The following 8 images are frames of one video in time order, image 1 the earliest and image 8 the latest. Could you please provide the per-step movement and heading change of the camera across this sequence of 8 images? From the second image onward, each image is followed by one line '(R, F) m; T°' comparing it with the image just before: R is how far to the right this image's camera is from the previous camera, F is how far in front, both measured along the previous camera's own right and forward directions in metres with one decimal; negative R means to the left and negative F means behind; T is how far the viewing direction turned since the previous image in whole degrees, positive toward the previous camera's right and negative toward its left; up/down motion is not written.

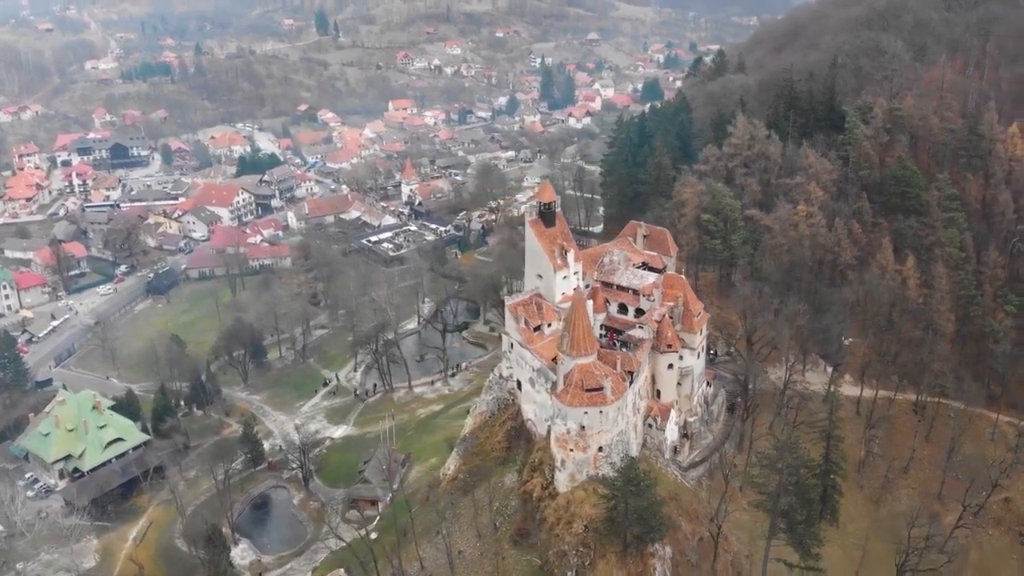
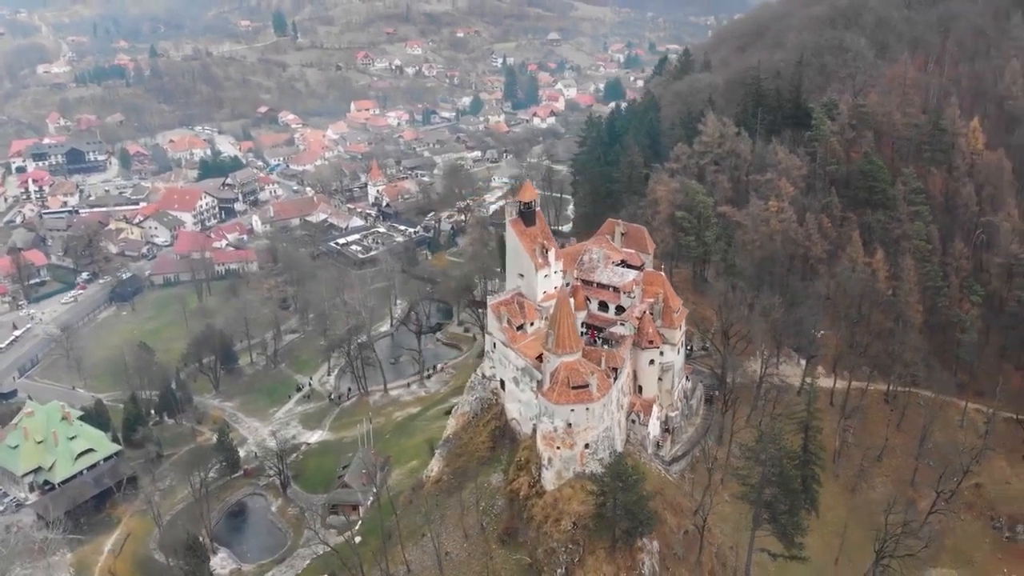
(-0.8, +0.1) m; +3°
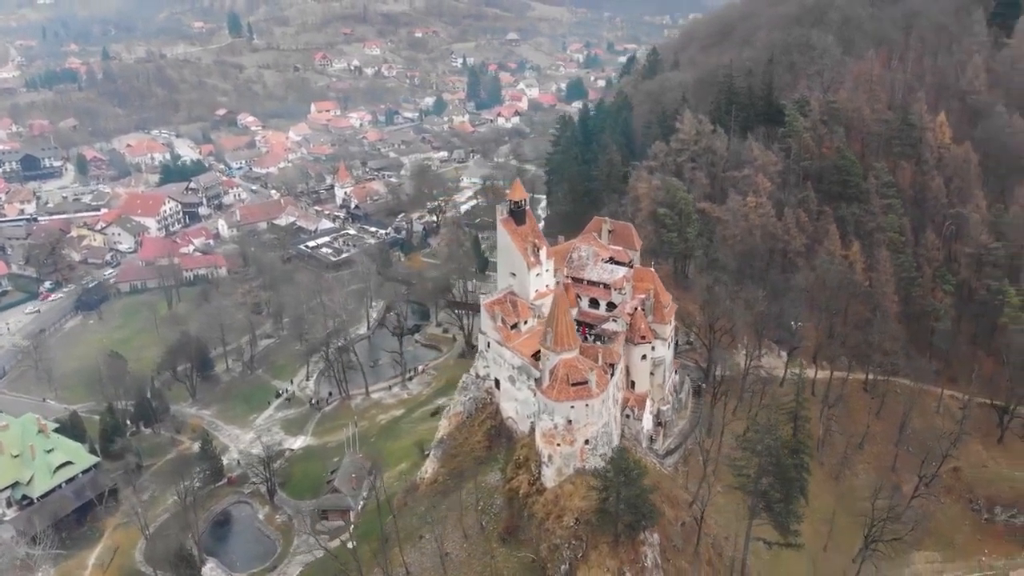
(-1.4, 0.0) m; +3°
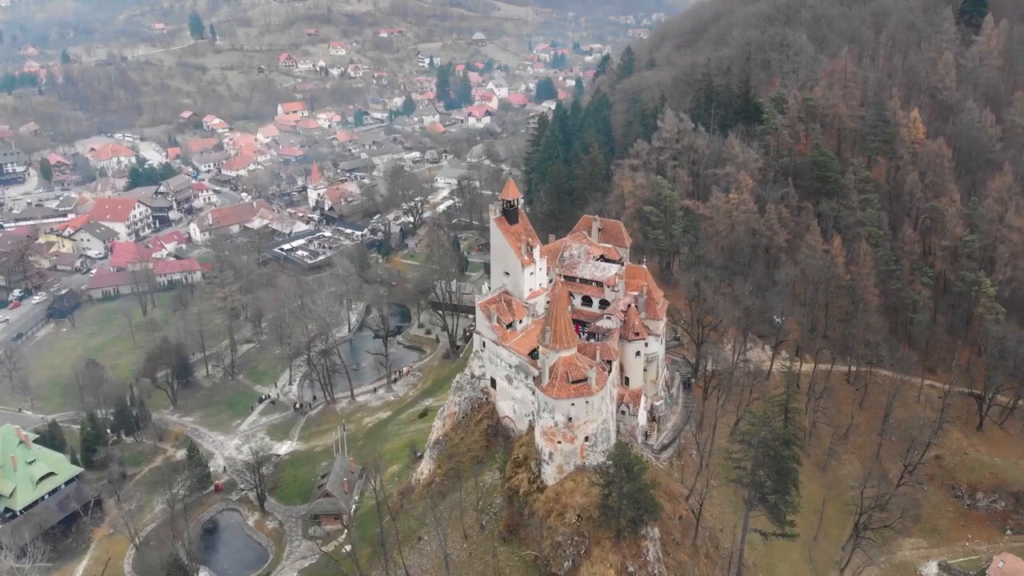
(-1.2, 0.0) m; +2°
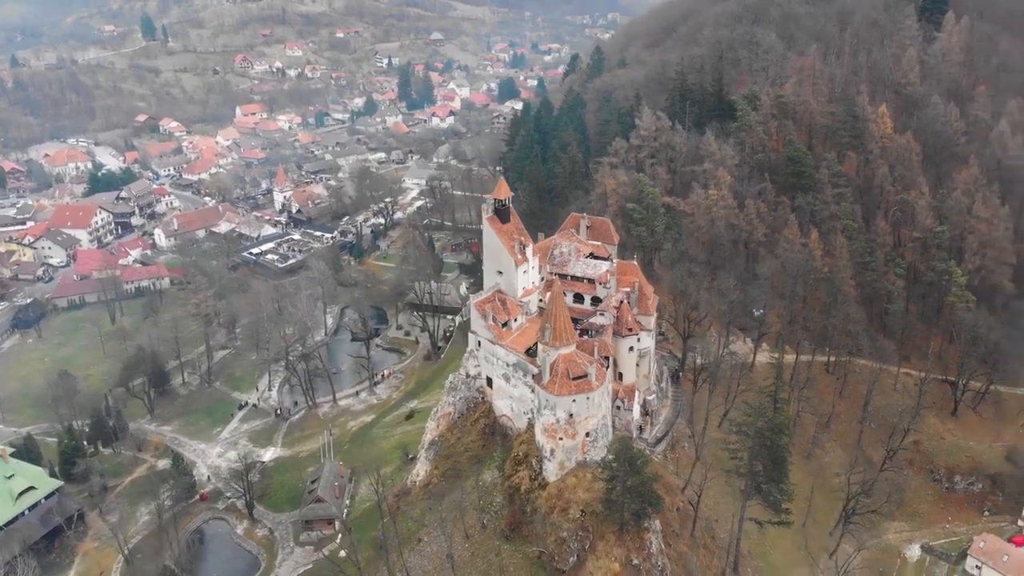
(-1.5, -0.1) m; +3°
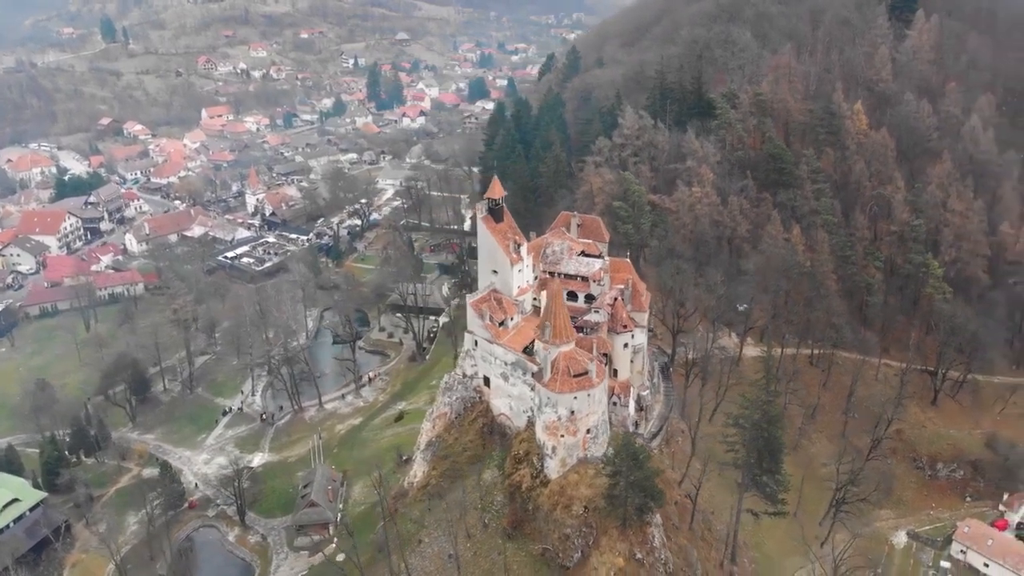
(-1.2, -0.1) m; +2°
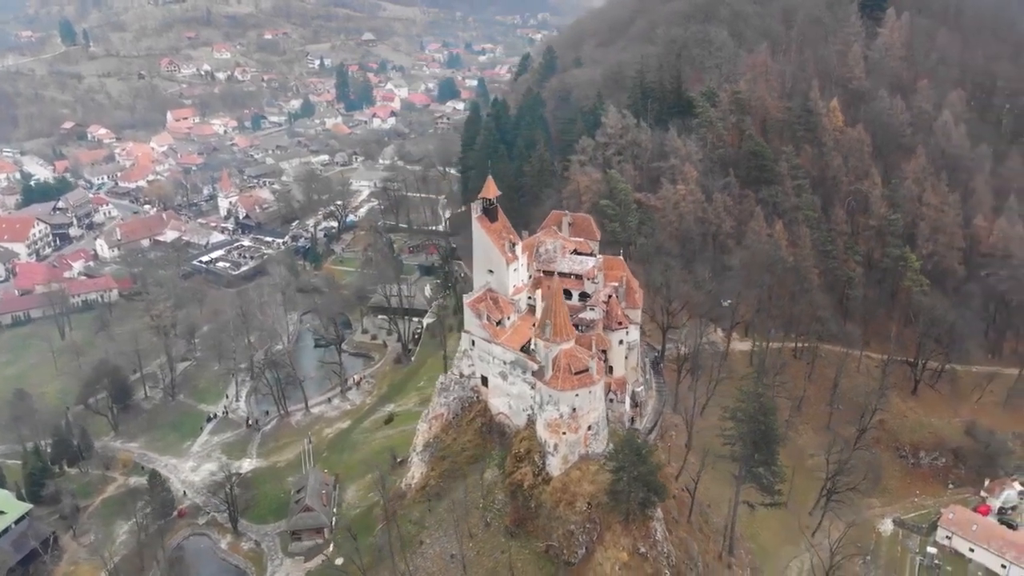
(-1.3, -0.1) m; +2°
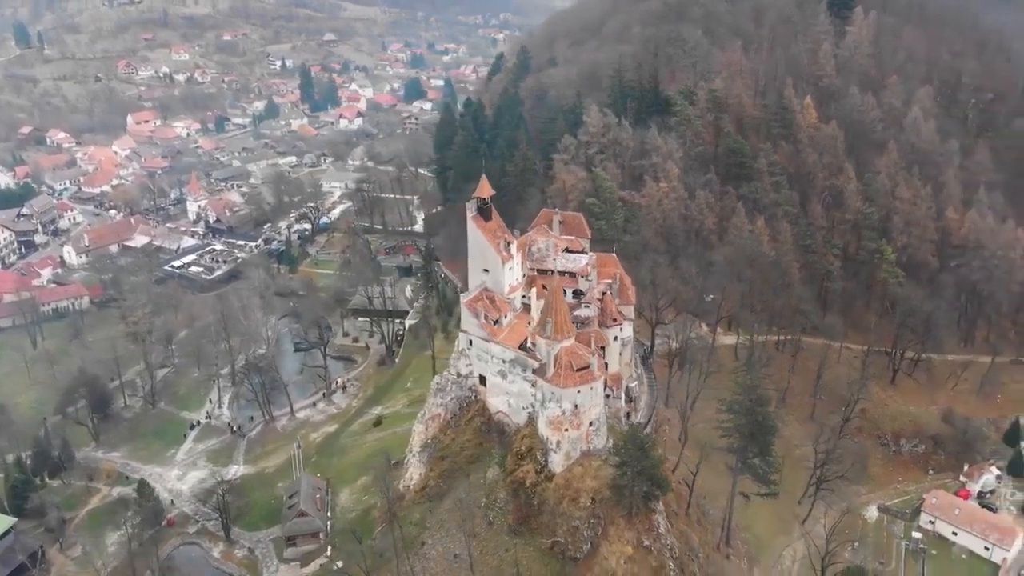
(-1.4, -0.2) m; +2°
